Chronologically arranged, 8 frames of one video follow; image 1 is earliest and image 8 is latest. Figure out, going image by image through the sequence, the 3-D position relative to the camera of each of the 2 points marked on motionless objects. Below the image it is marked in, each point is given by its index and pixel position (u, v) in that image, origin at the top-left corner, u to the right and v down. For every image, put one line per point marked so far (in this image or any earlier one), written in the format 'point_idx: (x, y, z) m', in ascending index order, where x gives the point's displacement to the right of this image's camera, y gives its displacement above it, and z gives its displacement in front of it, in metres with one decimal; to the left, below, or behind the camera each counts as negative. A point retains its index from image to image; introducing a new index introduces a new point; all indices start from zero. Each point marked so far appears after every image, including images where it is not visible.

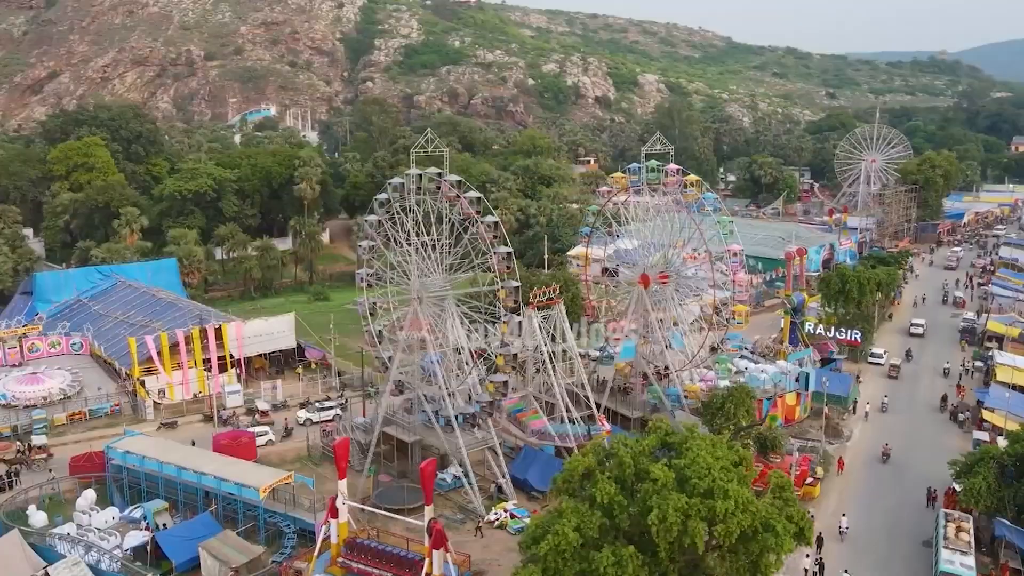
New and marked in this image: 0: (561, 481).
0: (+1.2, -4.2, +19.6) m
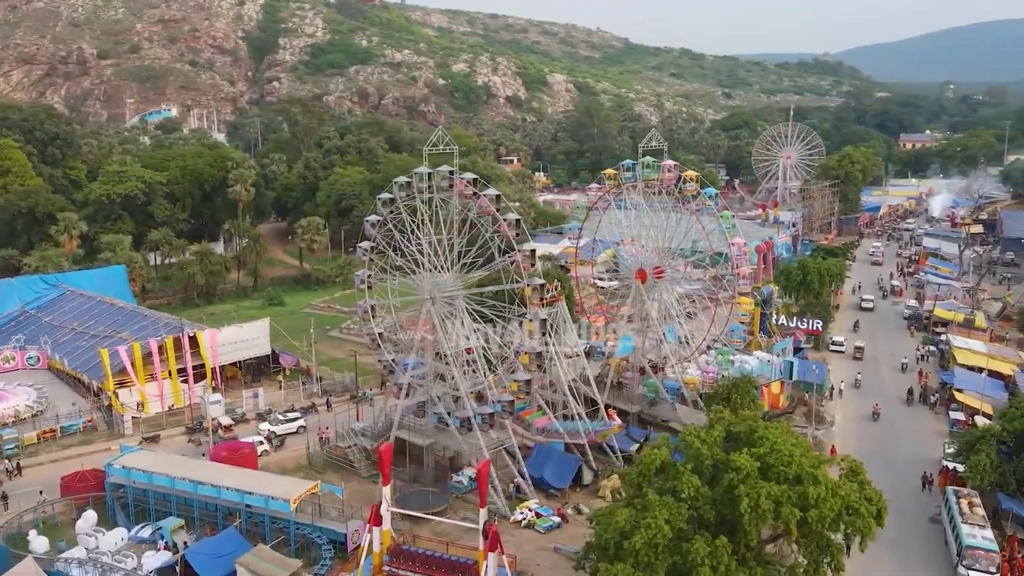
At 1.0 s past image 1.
0: (+2.8, -4.1, +19.7) m
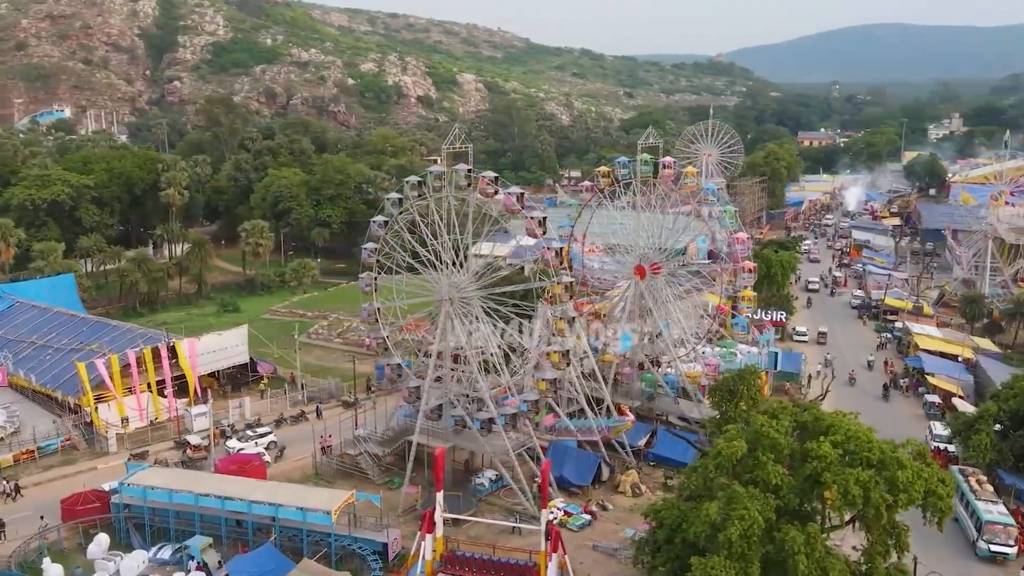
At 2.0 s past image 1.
0: (+4.5, -4.0, +19.9) m
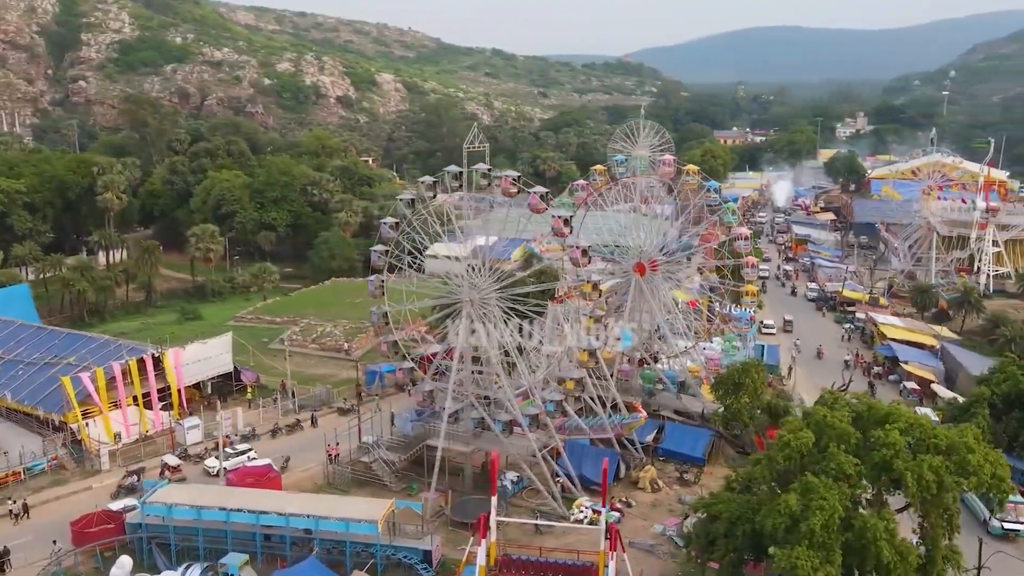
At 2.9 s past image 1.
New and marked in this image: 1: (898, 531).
0: (+6.1, -3.9, +20.2) m
1: (+8.0, -5.1, +18.5) m
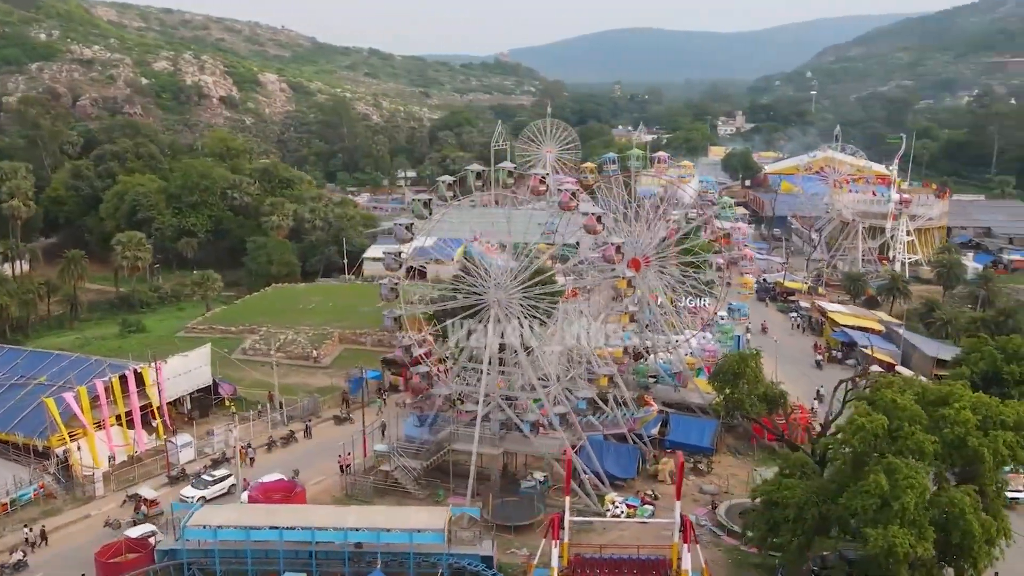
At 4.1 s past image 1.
0: (+8.1, -3.6, +20.9) m
1: (+10.2, -4.8, +19.5) m
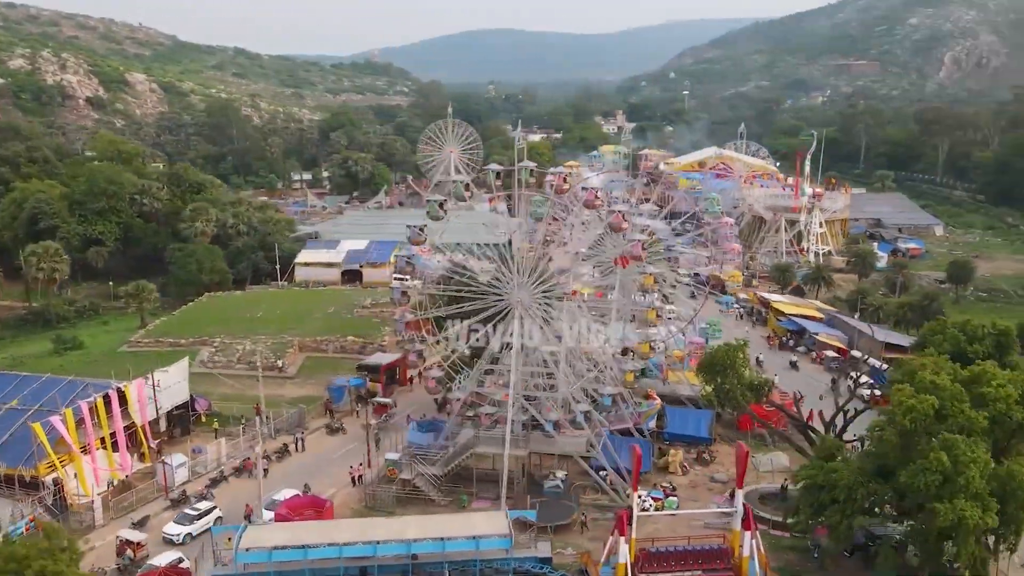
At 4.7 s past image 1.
0: (+9.8, -3.3, +22.0) m
1: (+12.2, -4.4, +20.9) m
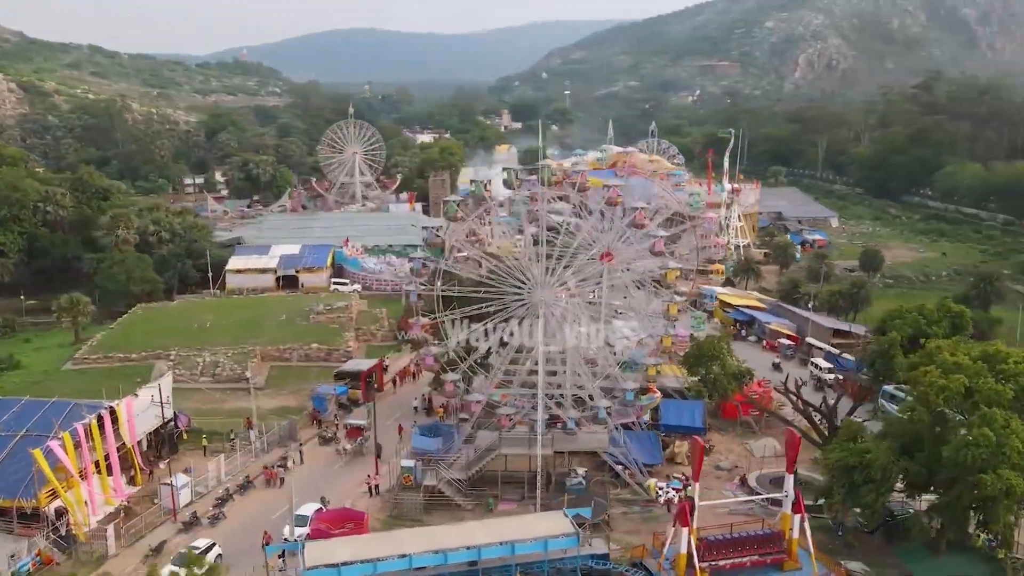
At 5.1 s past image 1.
0: (+11.3, -3.0, +23.4) m
1: (+13.8, -4.0, +22.6) m
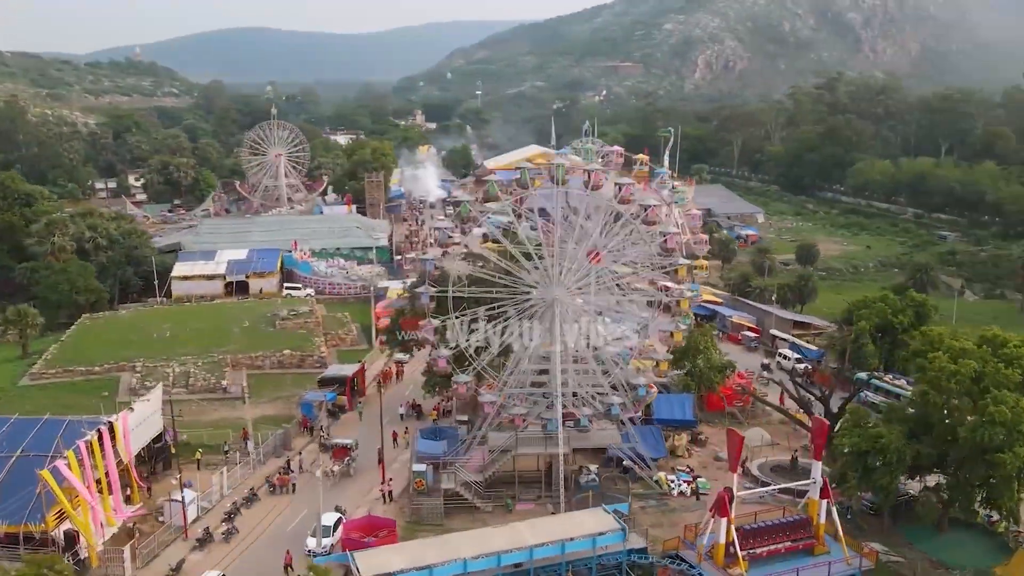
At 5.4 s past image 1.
0: (+12.2, -2.7, +24.6) m
1: (+14.8, -3.7, +24.1) m
